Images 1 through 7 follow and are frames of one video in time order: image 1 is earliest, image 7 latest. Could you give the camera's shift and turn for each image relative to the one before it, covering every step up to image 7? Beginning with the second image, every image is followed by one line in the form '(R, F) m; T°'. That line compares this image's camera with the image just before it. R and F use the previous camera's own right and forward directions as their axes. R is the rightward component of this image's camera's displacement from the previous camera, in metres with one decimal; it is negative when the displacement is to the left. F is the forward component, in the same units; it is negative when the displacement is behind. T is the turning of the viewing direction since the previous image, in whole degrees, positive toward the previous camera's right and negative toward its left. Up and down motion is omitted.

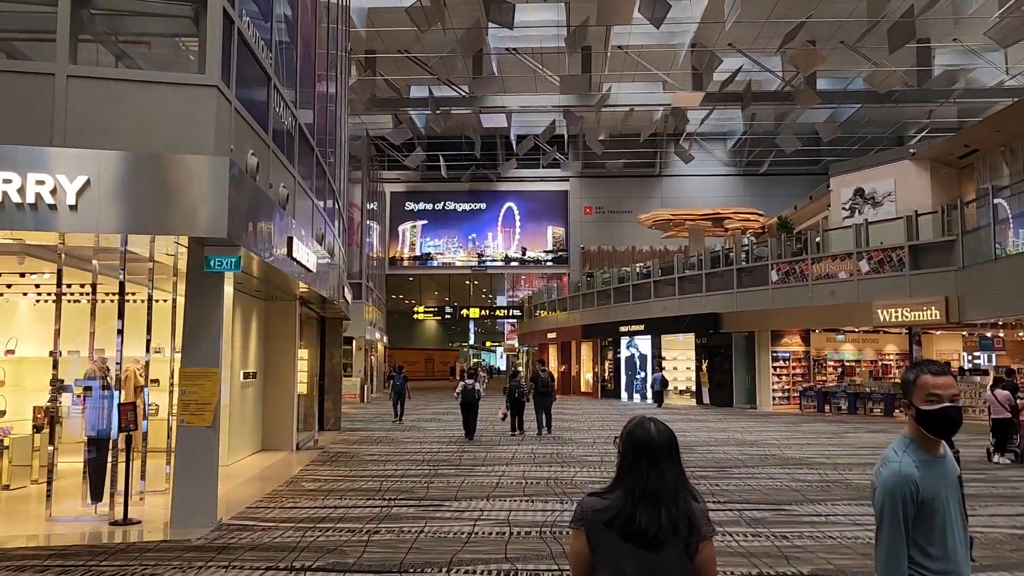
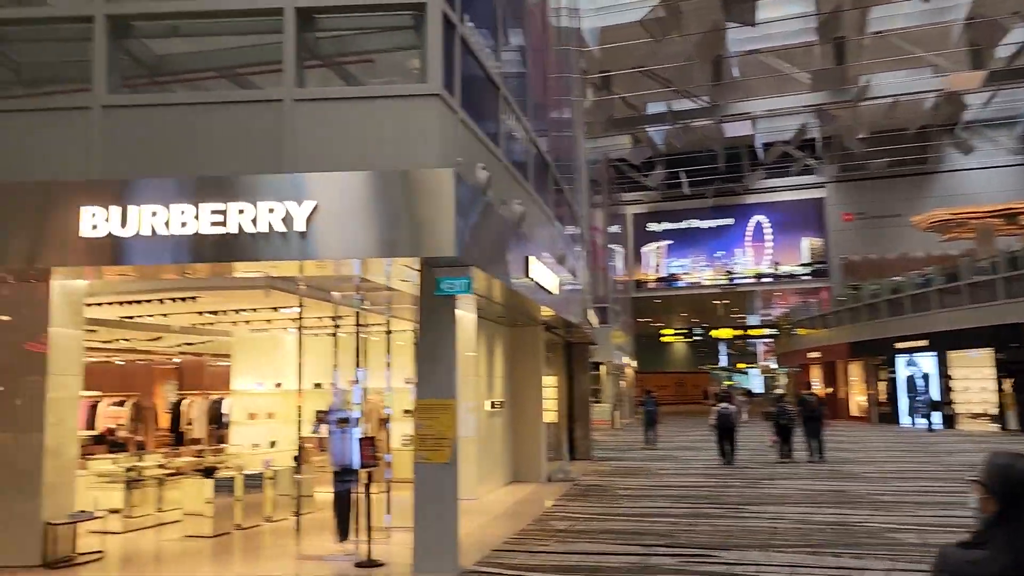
(-0.1, +1.0) m; -17°
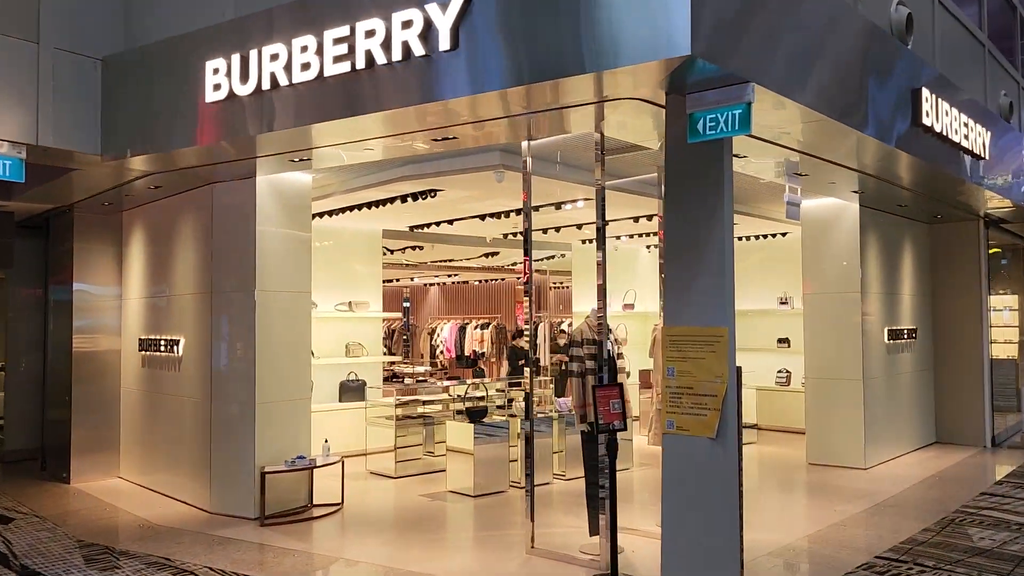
(+0.6, +3.1) m; -30°
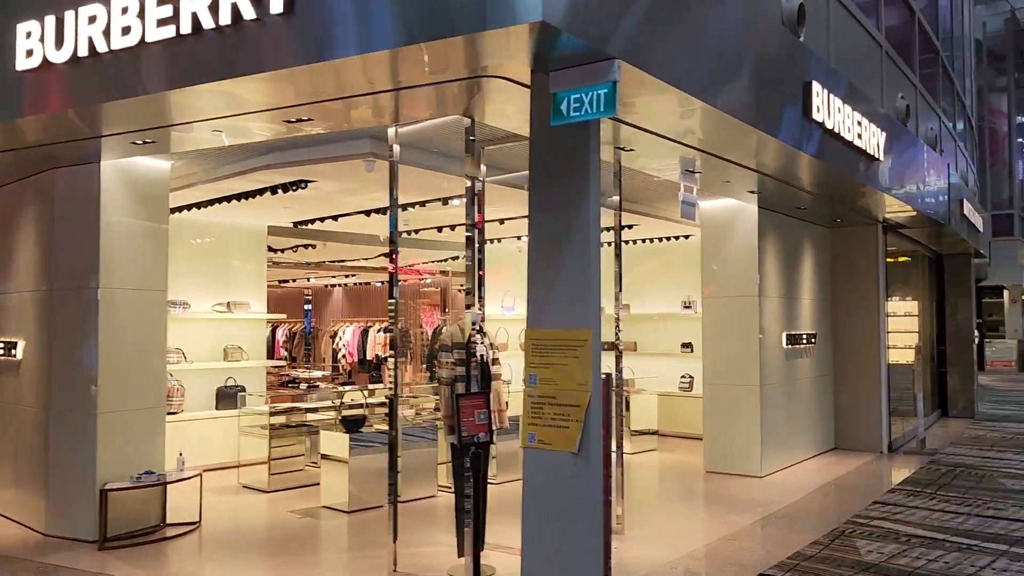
(+0.4, +0.4) m; +5°
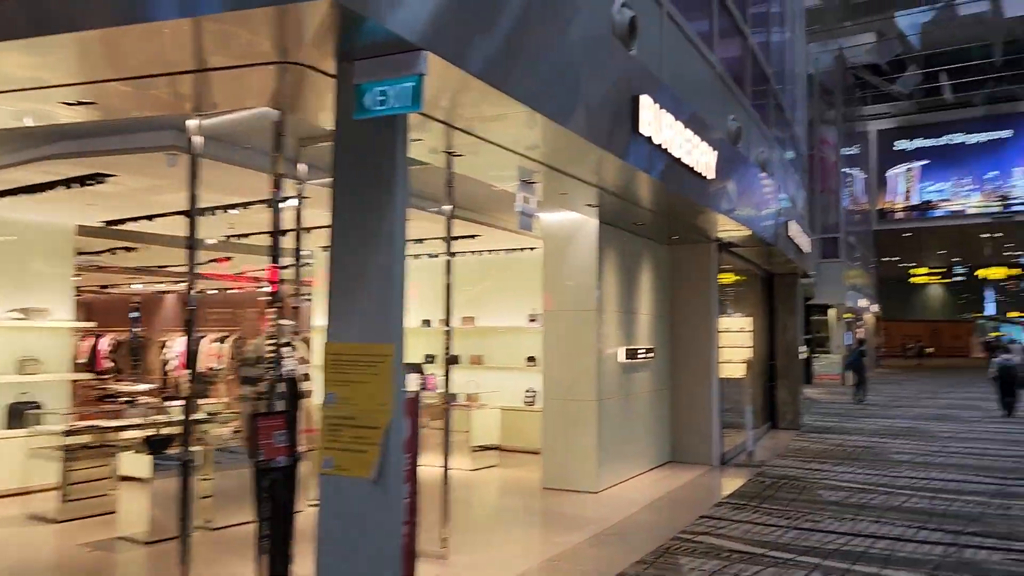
(+0.2, +0.3) m; +9°
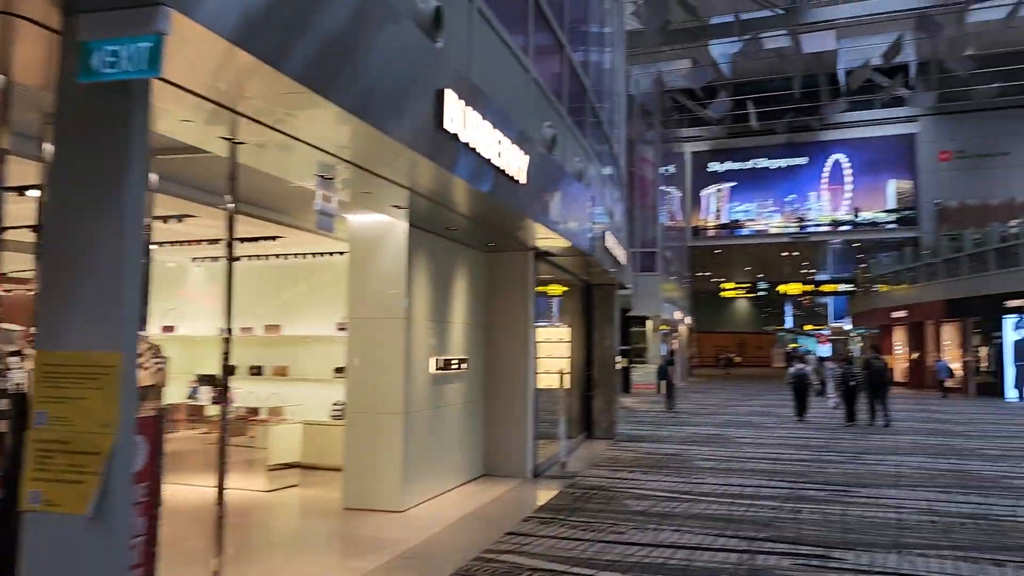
(+0.2, +0.3) m; +11°
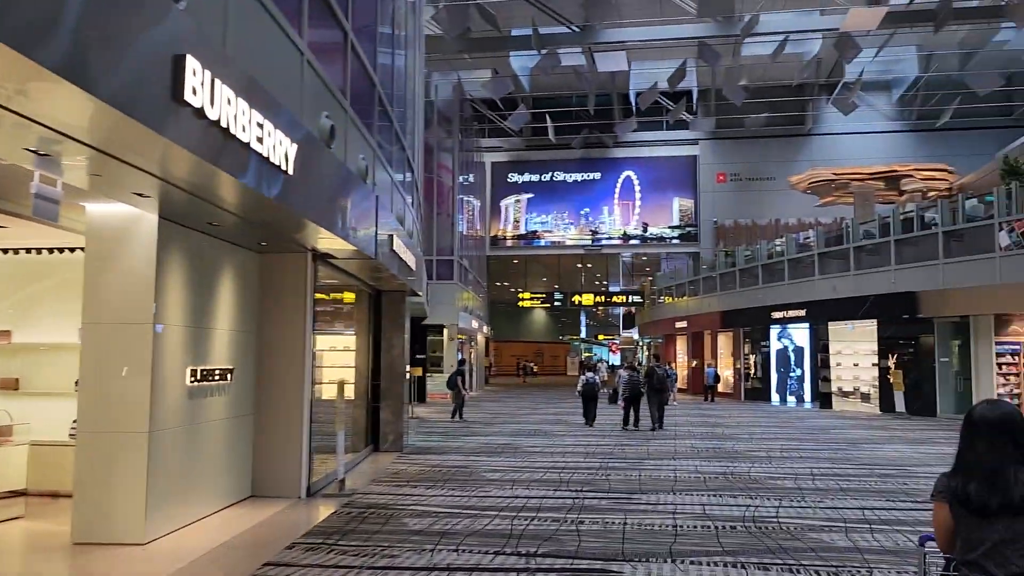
(+0.3, +0.4) m; +13°
